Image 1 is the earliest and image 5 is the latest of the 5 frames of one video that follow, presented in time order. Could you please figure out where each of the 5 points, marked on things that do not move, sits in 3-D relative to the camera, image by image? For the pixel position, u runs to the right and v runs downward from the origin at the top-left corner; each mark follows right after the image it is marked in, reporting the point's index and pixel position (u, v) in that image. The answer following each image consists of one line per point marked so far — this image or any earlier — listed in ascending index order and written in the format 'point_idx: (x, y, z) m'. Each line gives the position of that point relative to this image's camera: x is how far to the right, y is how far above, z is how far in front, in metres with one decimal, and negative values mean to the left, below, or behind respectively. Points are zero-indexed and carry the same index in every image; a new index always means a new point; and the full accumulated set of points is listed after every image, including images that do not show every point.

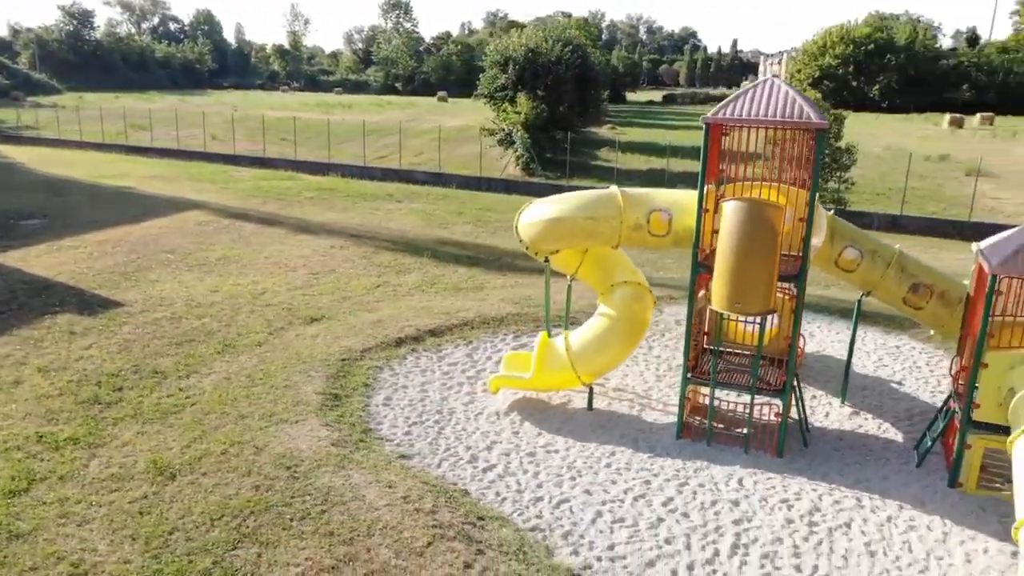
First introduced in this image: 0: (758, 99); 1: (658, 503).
0: (+2.5, +1.9, +8.1) m
1: (+1.4, -2.1, +7.8) m
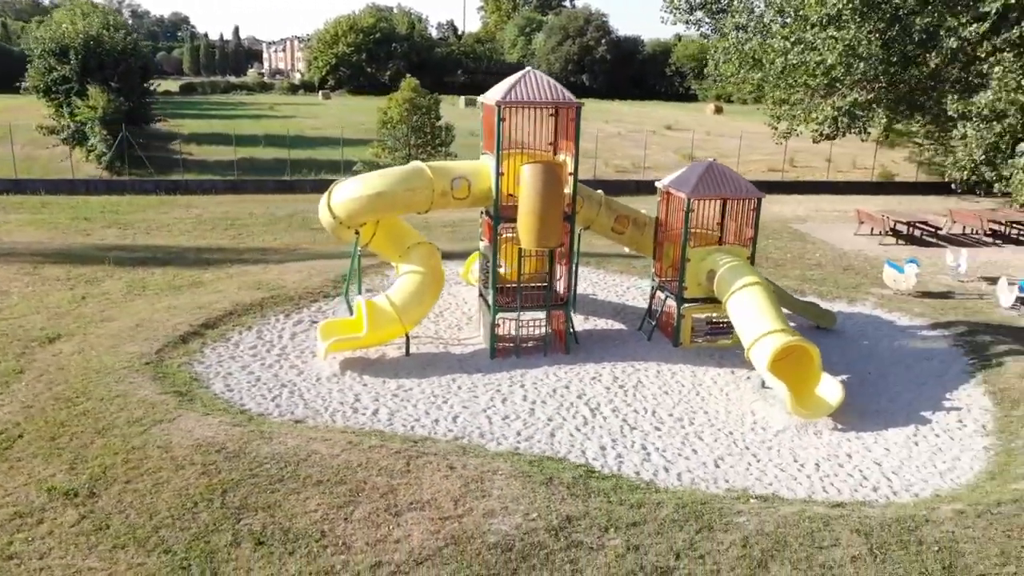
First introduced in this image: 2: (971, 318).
0: (+0.2, +2.7, +10.7) m
1: (+0.1, -1.4, +10.1) m
2: (+7.6, -0.5, +13.4) m
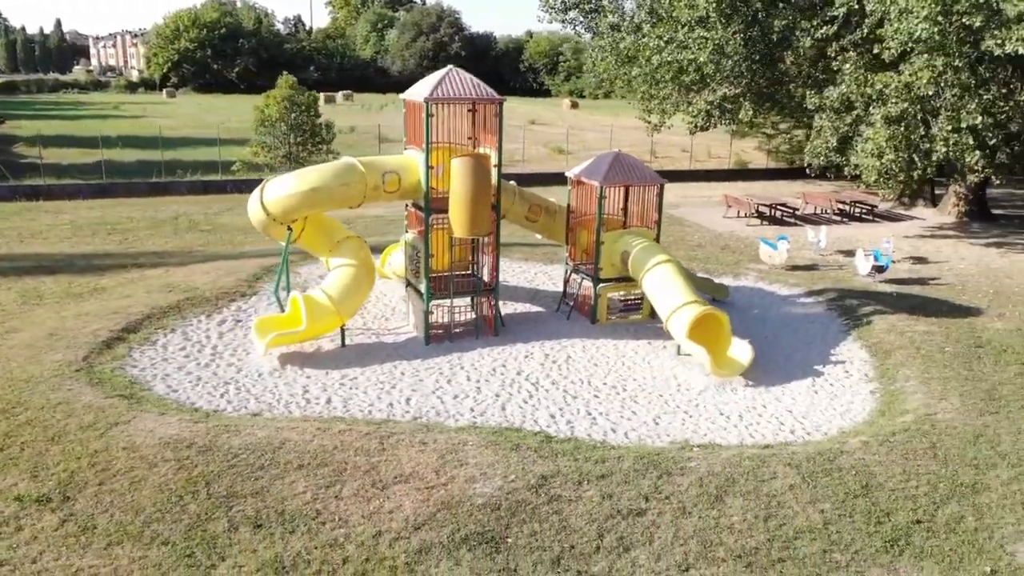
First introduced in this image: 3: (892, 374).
0: (-0.8, +2.9, +11.3) m
1: (-0.6, -1.2, +10.7) m
2: (+6.1, 0.0, +15.2) m
3: (+5.1, -1.2, +10.9) m
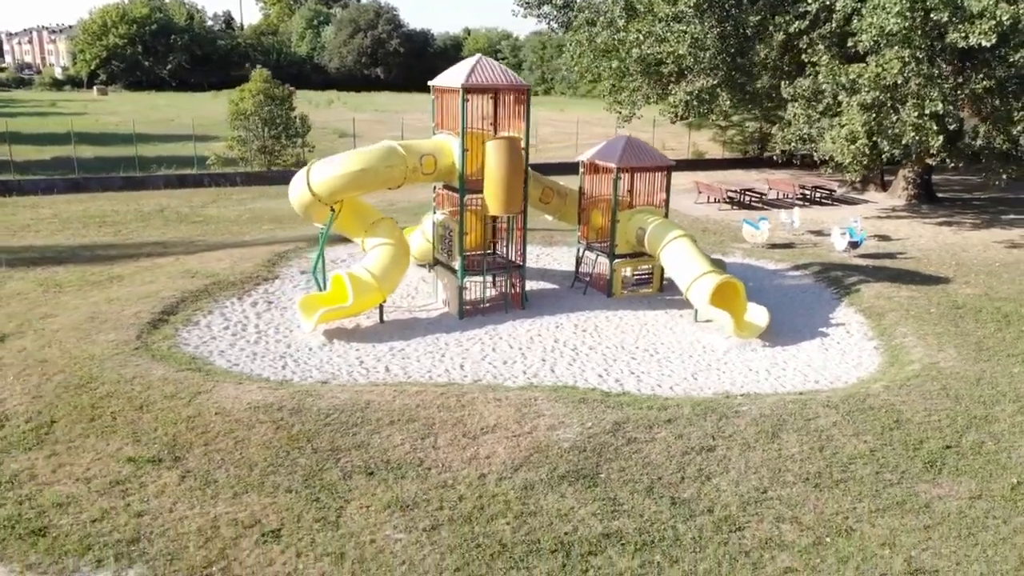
0: (-0.4, +3.2, +12.0) m
1: (-0.1, -0.9, +11.4) m
2: (+6.3, +0.6, +16.5) m
3: (+5.7, -0.7, +12.1) m
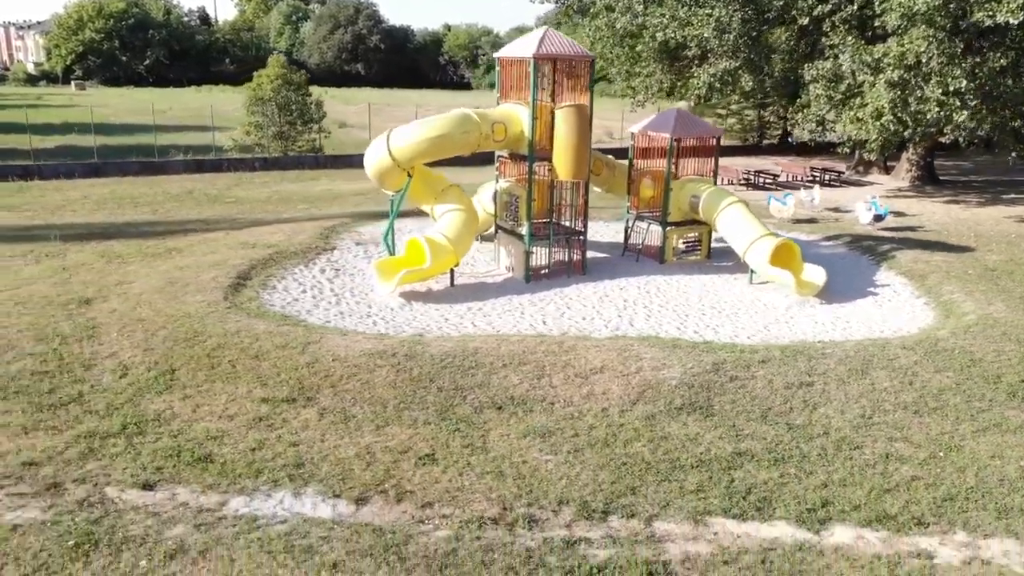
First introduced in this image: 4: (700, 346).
0: (+0.6, +3.8, +12.4) m
1: (+1.0, -0.3, +11.9) m
2: (+7.2, +1.2, +17.2) m
3: (+6.7, 0.0, +12.8) m
4: (+2.3, -0.7, +9.8) m
